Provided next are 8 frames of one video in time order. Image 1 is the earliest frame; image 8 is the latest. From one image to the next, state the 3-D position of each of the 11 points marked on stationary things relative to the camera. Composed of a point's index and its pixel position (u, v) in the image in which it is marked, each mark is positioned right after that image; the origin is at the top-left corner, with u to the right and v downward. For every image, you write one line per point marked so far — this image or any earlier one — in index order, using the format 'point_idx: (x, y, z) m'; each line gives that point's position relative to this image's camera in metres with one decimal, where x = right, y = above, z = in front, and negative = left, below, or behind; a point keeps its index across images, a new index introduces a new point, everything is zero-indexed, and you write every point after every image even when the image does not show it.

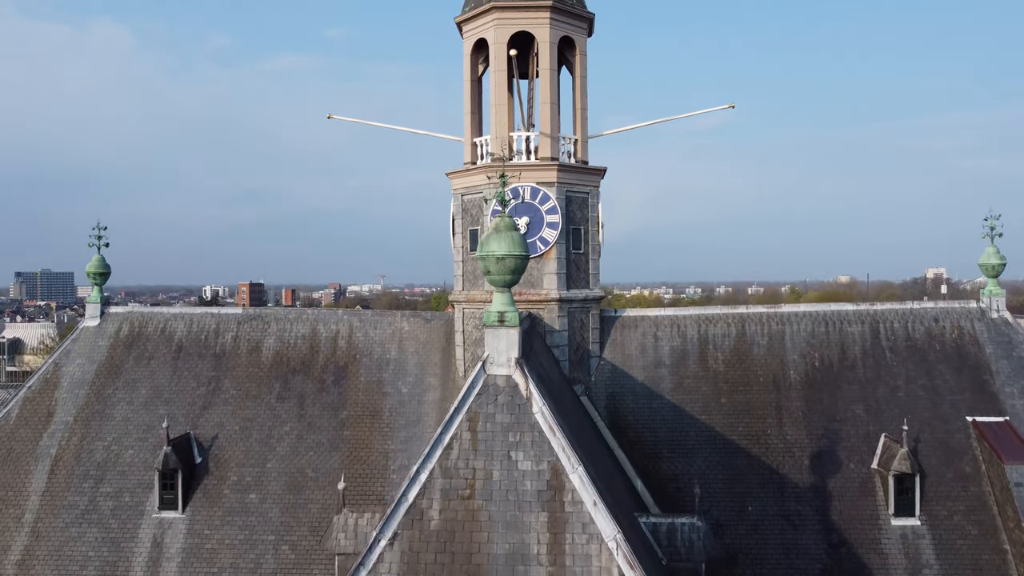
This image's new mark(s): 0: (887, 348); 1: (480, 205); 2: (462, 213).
0: (+8.9, -1.4, +16.9) m
1: (-0.8, +2.0, +16.8) m
2: (-1.2, +1.8, +17.2) m
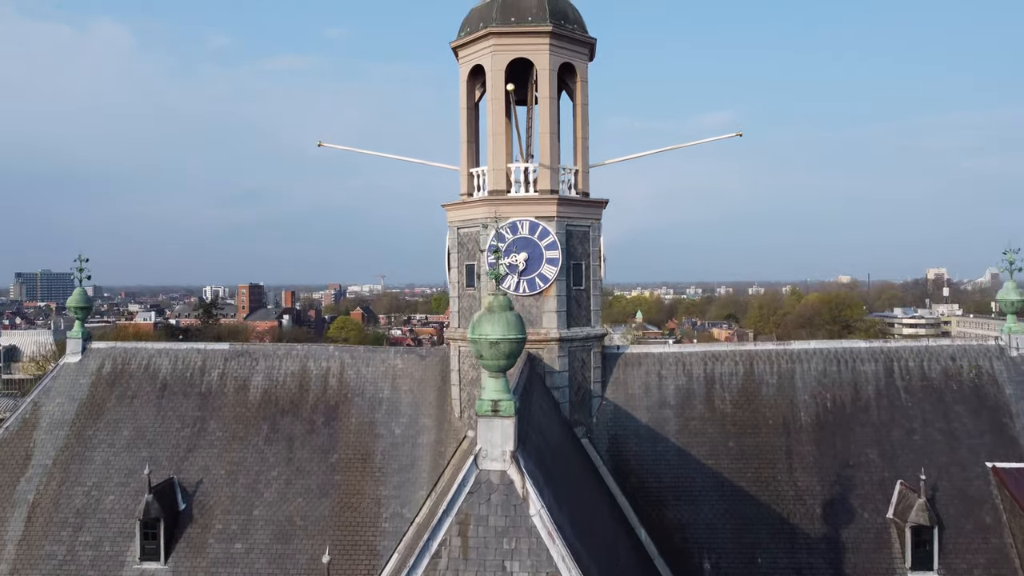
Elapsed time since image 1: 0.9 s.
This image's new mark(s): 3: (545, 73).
0: (+8.9, -2.3, +16.2) m
1: (-0.8, +1.1, +16.0) m
2: (-1.2, +1.0, +16.5) m
3: (+0.7, +4.8, +15.8) m
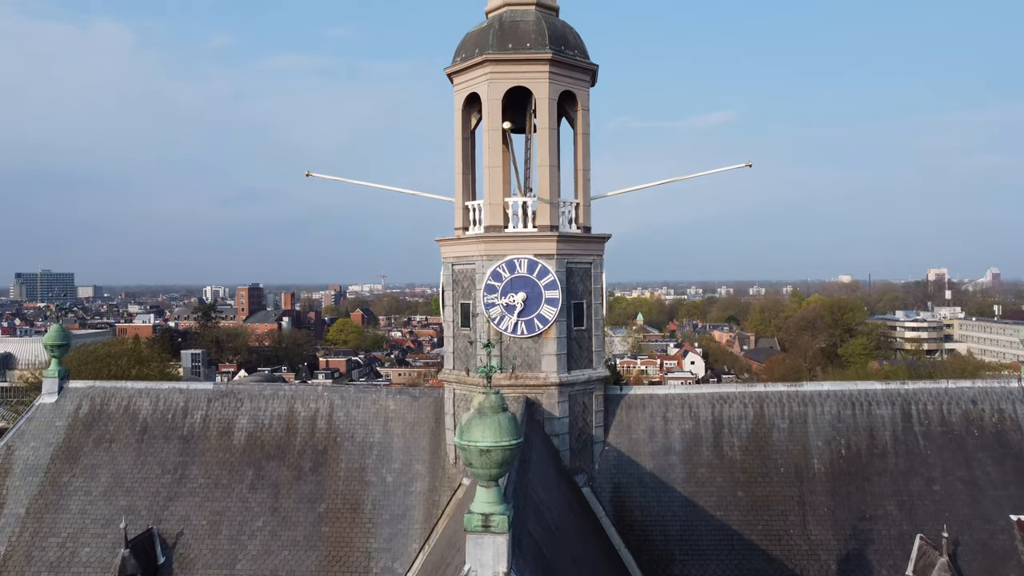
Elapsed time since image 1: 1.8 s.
0: (+8.8, -3.2, +15.4) m
1: (-0.9, +0.2, +15.2) m
2: (-1.3, +0.1, +15.6) m
3: (+0.7, +3.9, +15.0) m
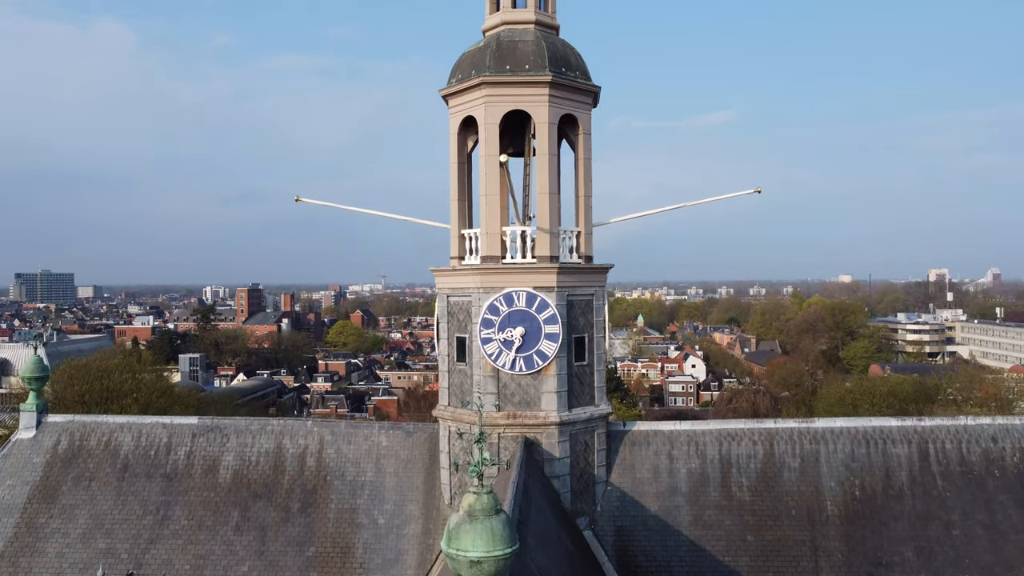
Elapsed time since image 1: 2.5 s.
0: (+8.8, -3.8, +14.7) m
1: (-0.9, -0.4, +14.5) m
2: (-1.3, -0.6, +14.9) m
3: (+0.7, +3.2, +14.3) m
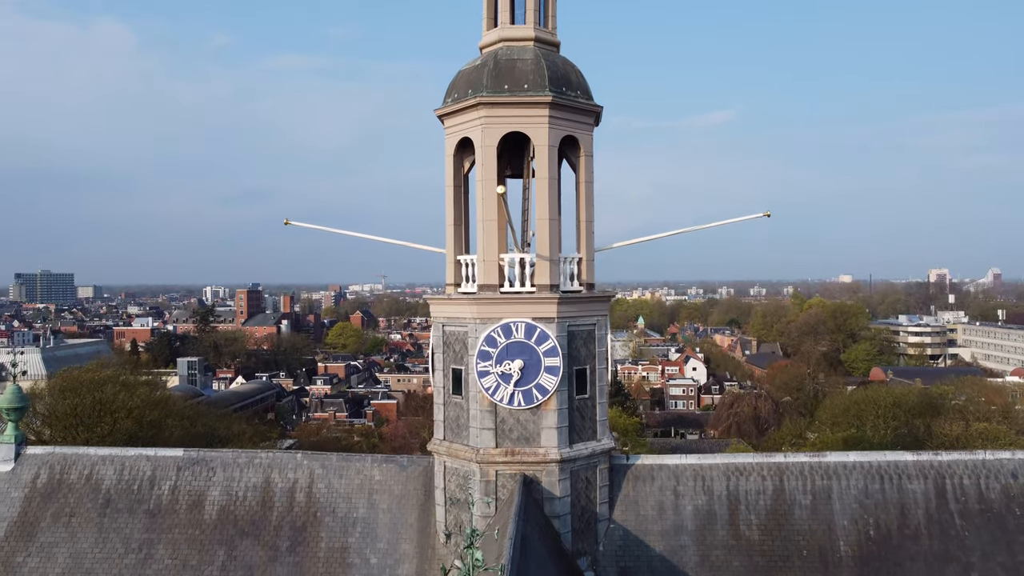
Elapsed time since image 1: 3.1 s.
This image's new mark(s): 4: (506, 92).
0: (+8.7, -4.4, +14.0) m
1: (-0.9, -1.0, +13.9) m
2: (-1.4, -1.2, +14.3) m
3: (+0.6, +2.7, +13.7) m
4: (-0.1, +3.7, +13.5) m
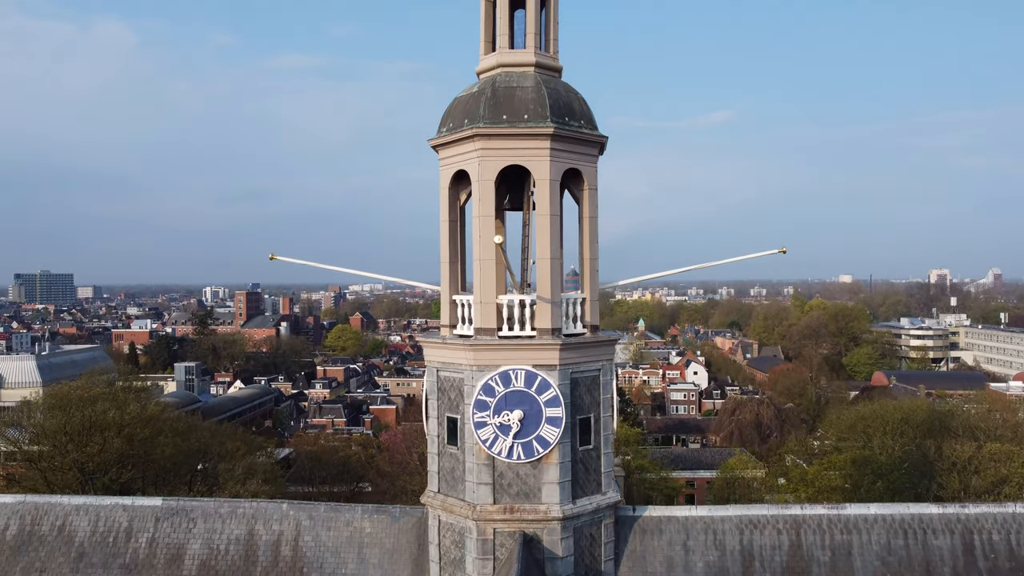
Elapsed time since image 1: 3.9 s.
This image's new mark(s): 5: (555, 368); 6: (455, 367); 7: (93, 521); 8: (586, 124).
0: (+8.7, -5.2, +13.1) m
1: (-1.0, -1.8, +13.0) m
2: (-1.4, -2.0, +13.4) m
3: (+0.6, +1.9, +12.8) m
4: (-0.1, +2.9, +12.6) m
5: (+0.8, -1.4, +12.5) m
6: (-1.0, -1.4, +13.0) m
7: (-8.5, -4.7, +14.4) m
8: (+1.4, +3.1, +13.2) m
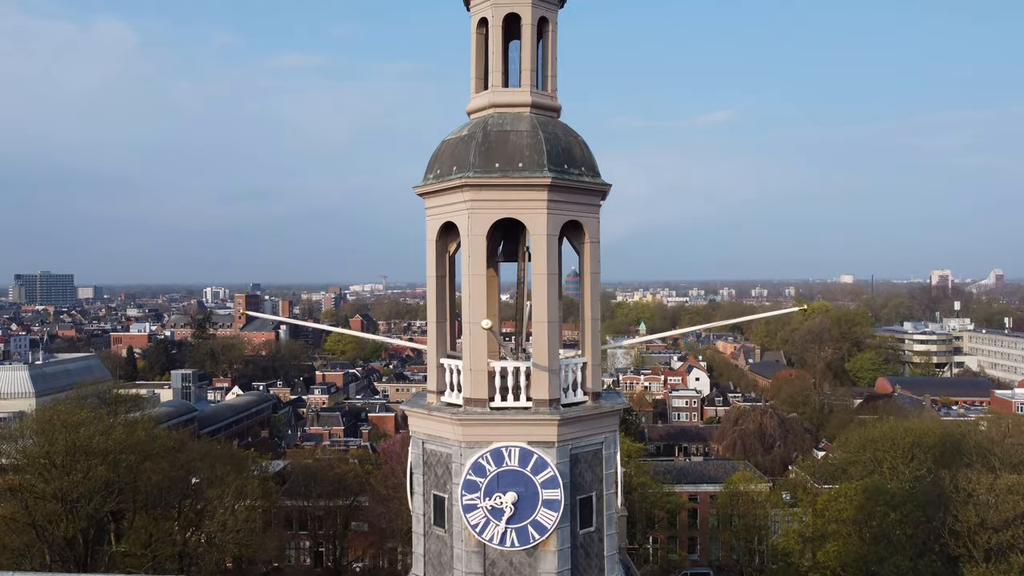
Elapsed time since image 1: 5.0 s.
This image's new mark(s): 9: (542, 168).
0: (+8.6, -6.3, +11.8) m
1: (-1.1, -2.9, +11.7) m
2: (-1.5, -3.0, +12.1) m
3: (+0.5, +0.8, +11.5) m
4: (-0.3, +1.9, +11.3) m
5: (+0.6, -2.5, +11.3) m
6: (-1.2, -2.5, +11.7) m
7: (-8.6, -5.8, +13.2) m
8: (+1.3, +2.0, +11.9) m
9: (+0.5, +1.9, +11.4) m
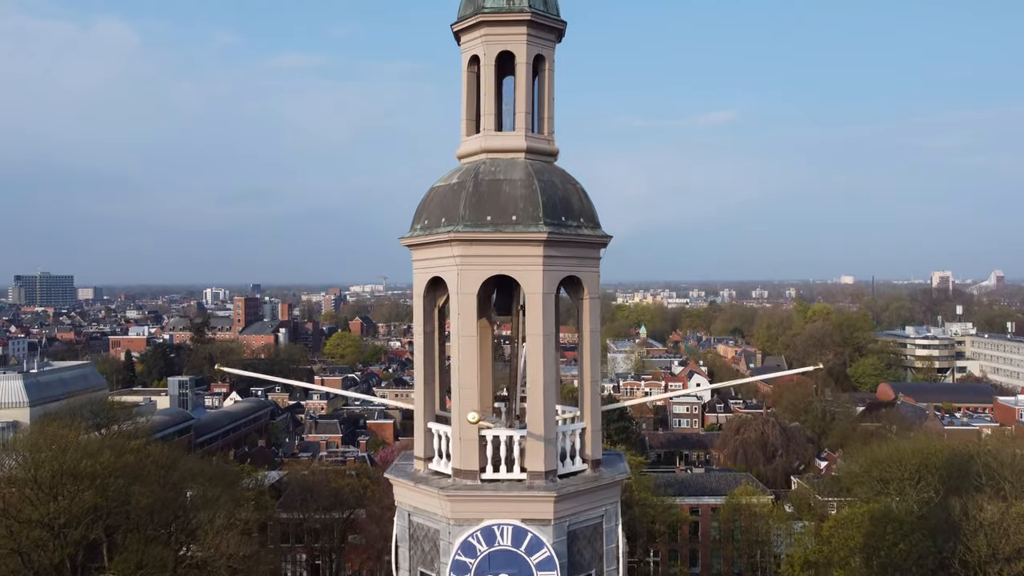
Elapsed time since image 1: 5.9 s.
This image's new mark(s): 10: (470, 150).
0: (+8.5, -7.2, +10.9) m
1: (-1.2, -3.8, +10.8) m
2: (-1.6, -4.0, +11.2) m
3: (+0.4, -0.2, +10.6) m
4: (-0.4, +0.9, +10.5) m
5: (+0.5, -3.4, +10.4) m
6: (-1.3, -3.5, +10.8) m
7: (-8.7, -6.7, +12.3) m
8: (+1.2, +1.0, +11.1) m
9: (+0.4, +1.0, +10.5) m
10: (-0.7, +2.2, +11.5) m
